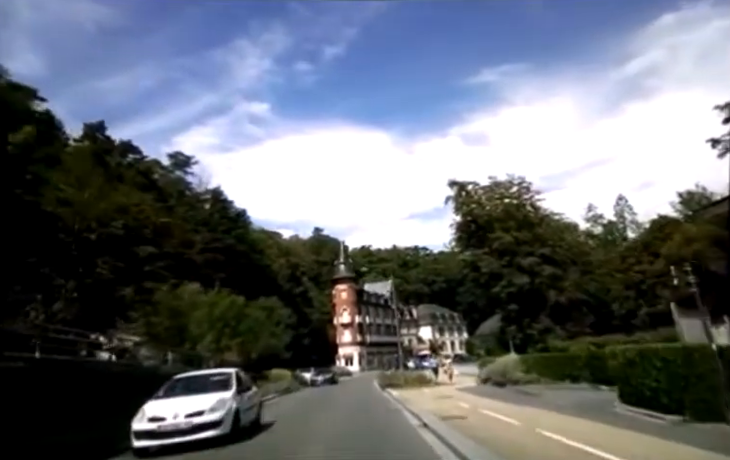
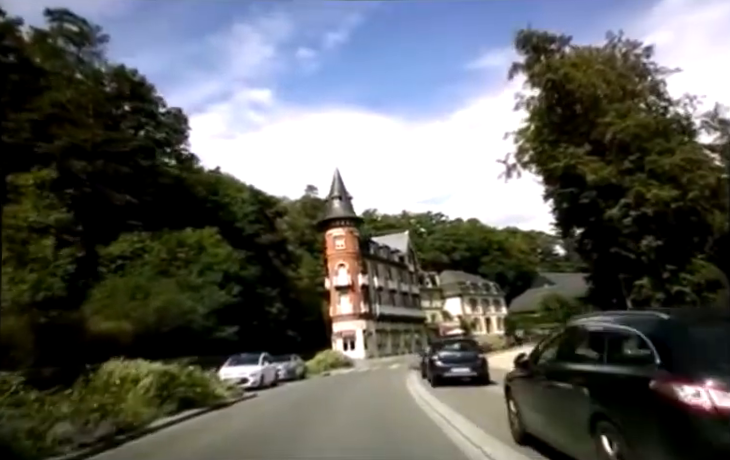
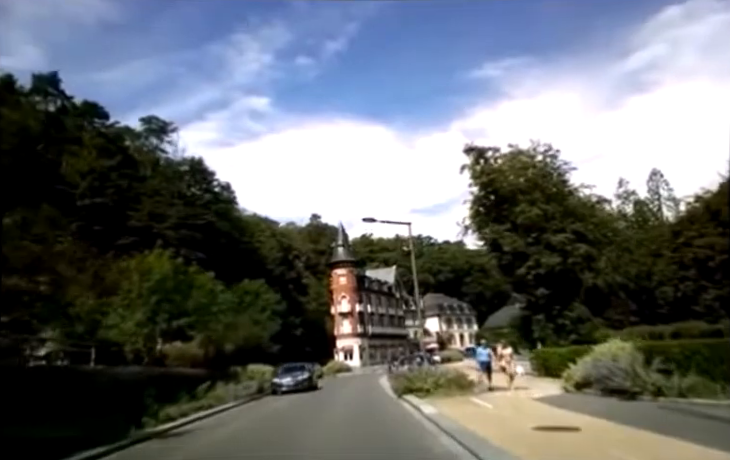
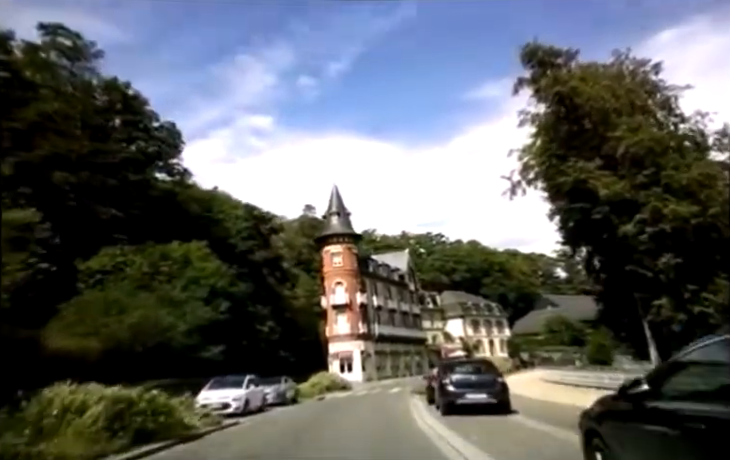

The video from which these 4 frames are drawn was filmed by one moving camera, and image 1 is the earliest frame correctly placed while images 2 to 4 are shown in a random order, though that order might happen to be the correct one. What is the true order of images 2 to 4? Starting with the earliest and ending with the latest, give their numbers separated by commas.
3, 2, 4
